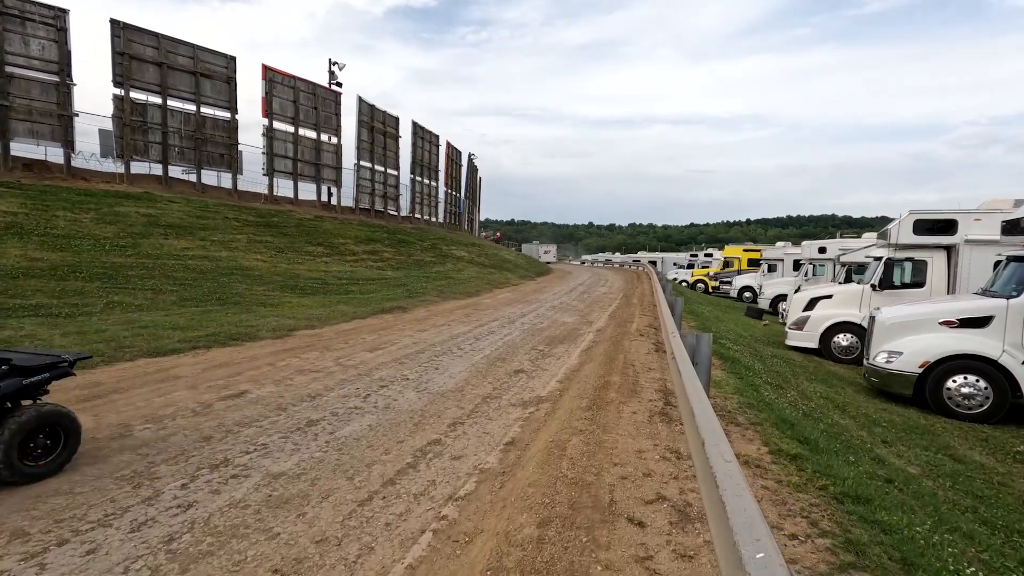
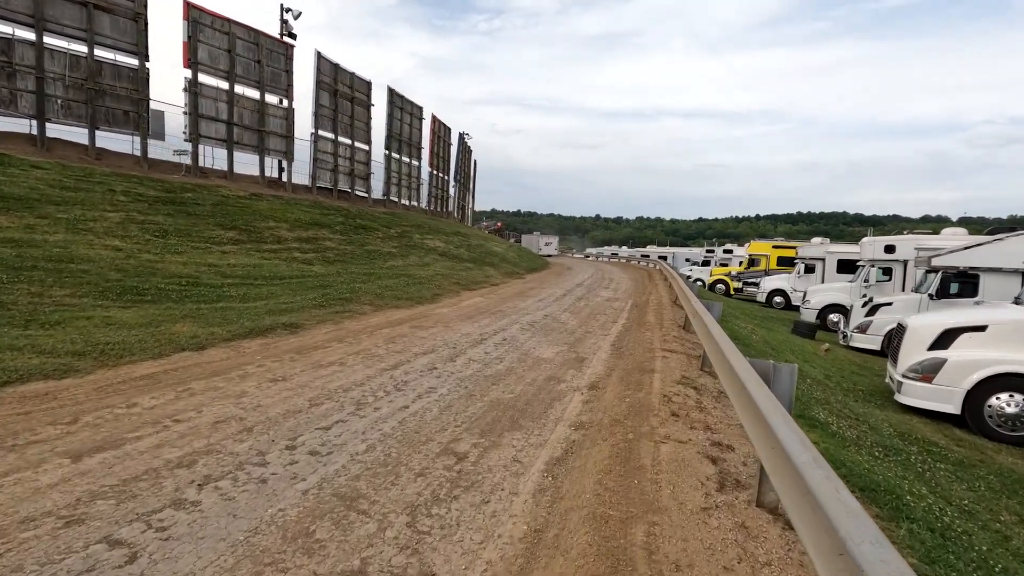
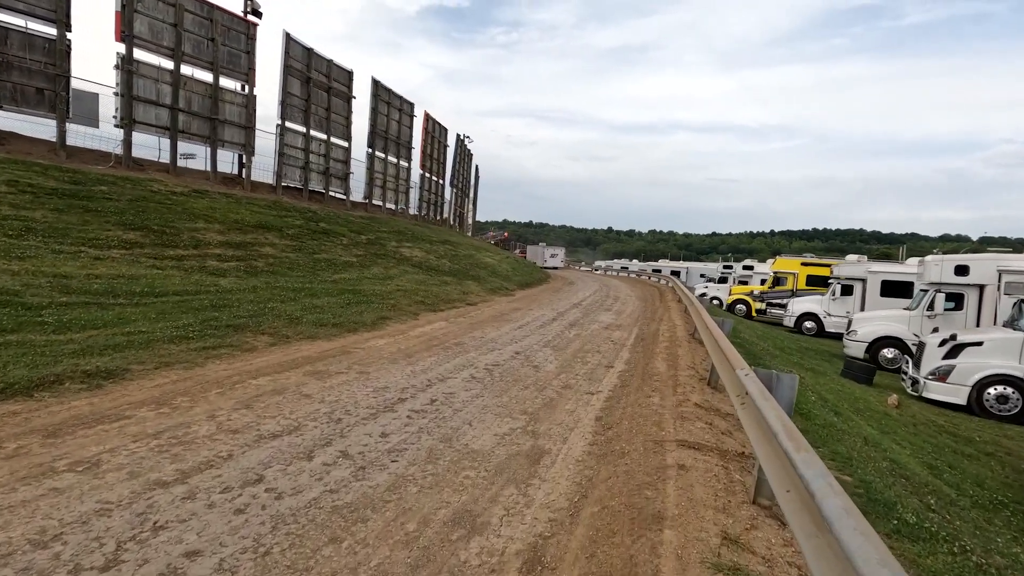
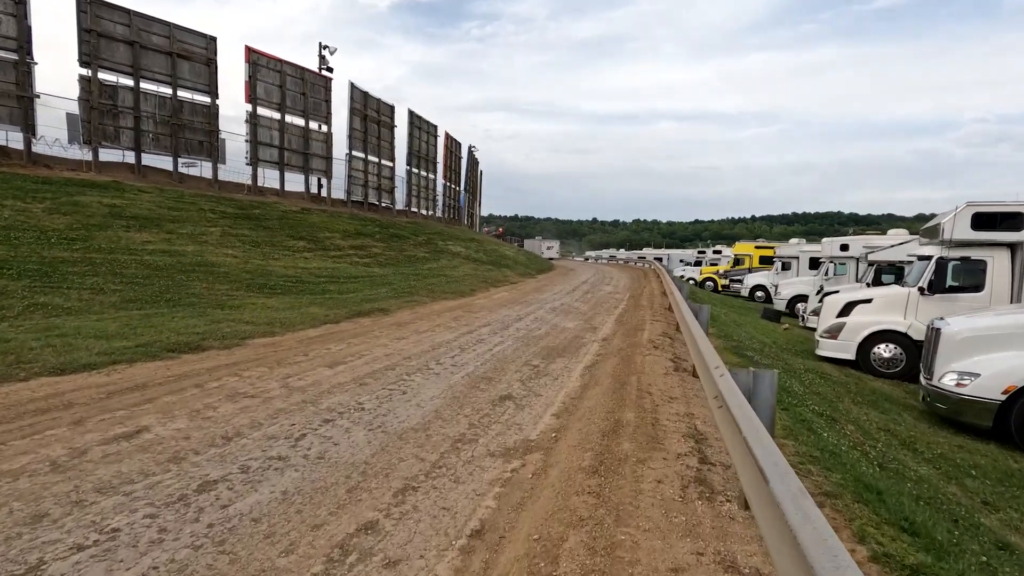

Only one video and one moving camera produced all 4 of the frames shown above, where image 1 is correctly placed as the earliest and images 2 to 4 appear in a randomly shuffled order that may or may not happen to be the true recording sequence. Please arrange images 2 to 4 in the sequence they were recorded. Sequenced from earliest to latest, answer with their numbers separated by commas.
4, 2, 3
